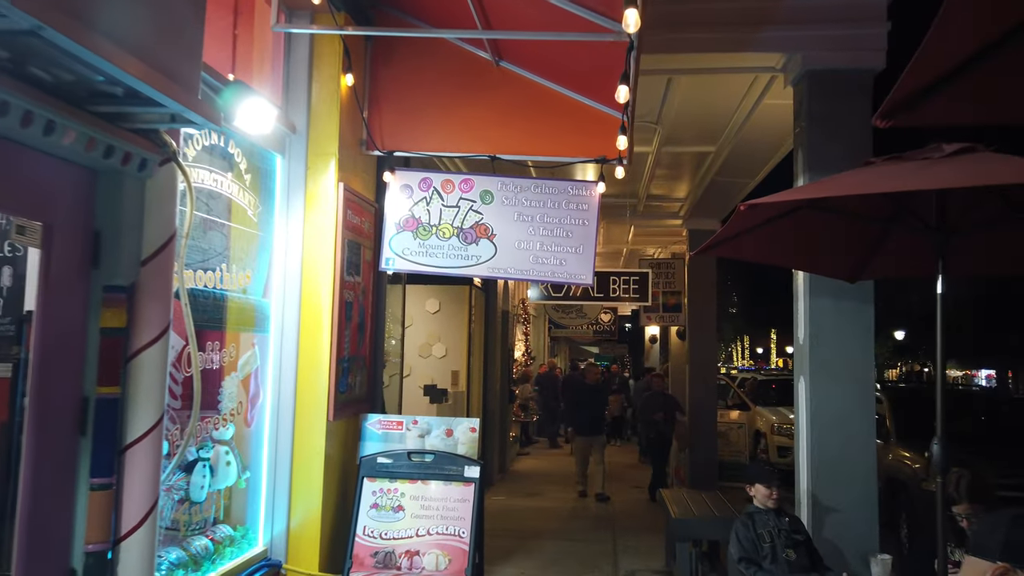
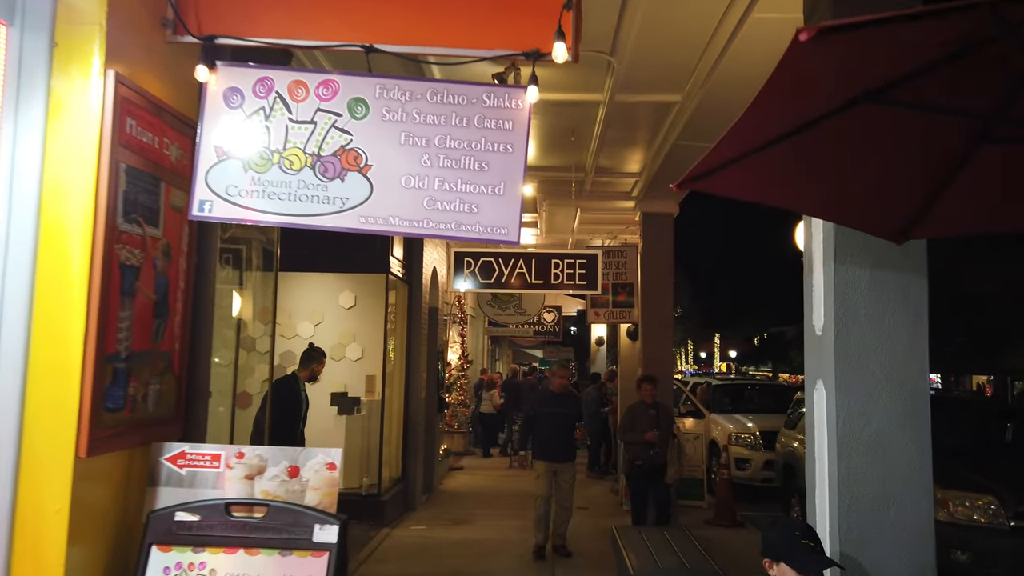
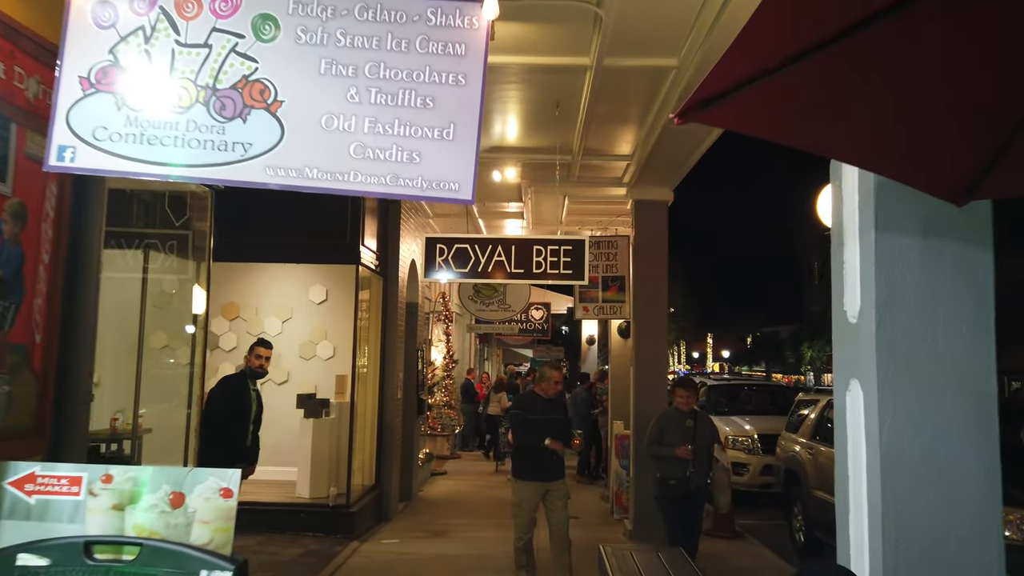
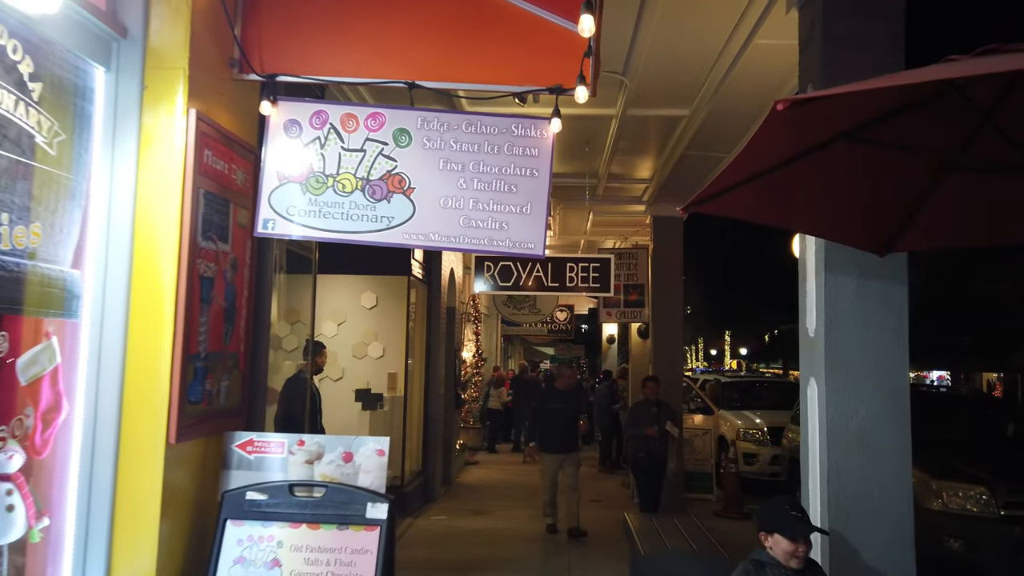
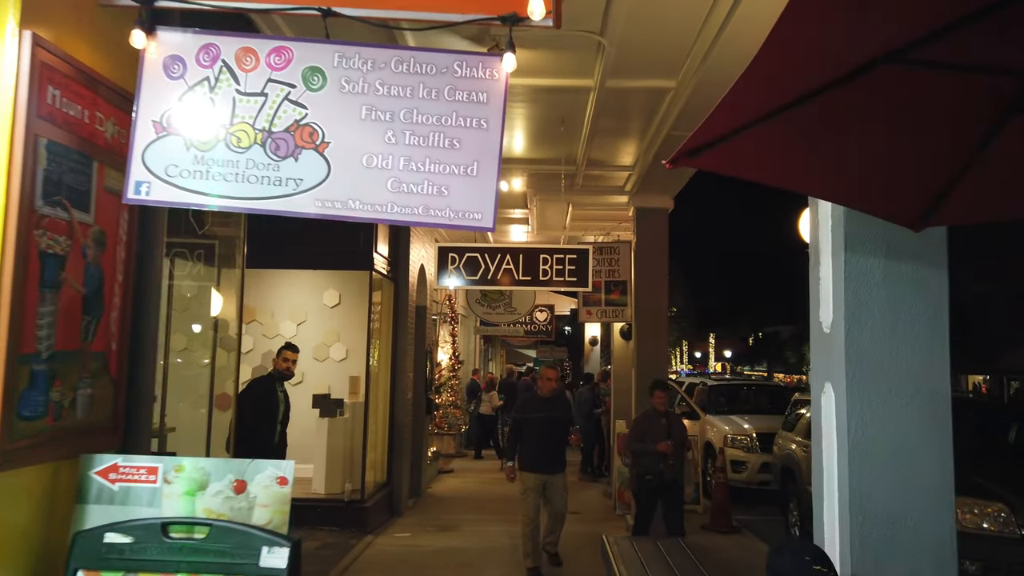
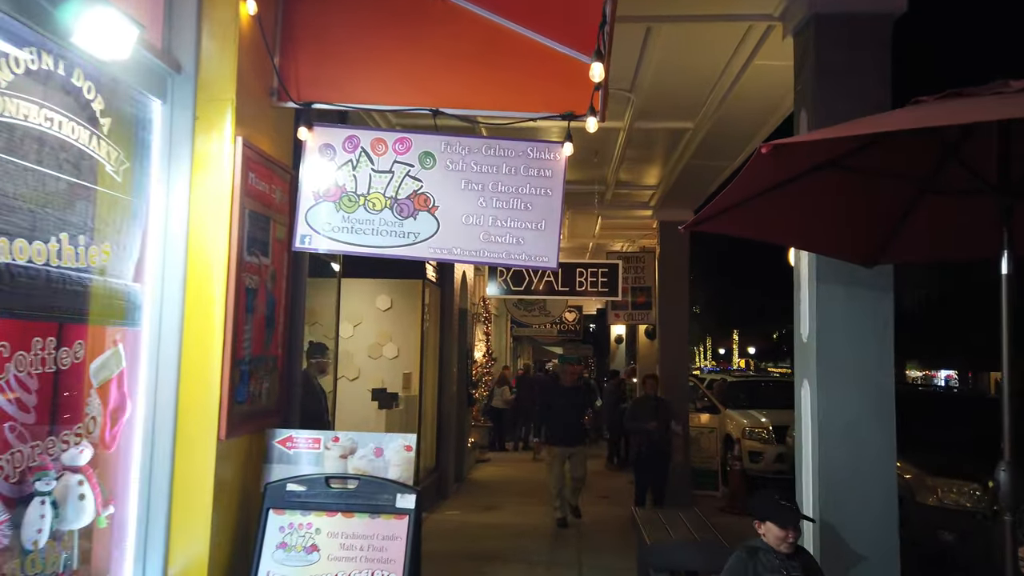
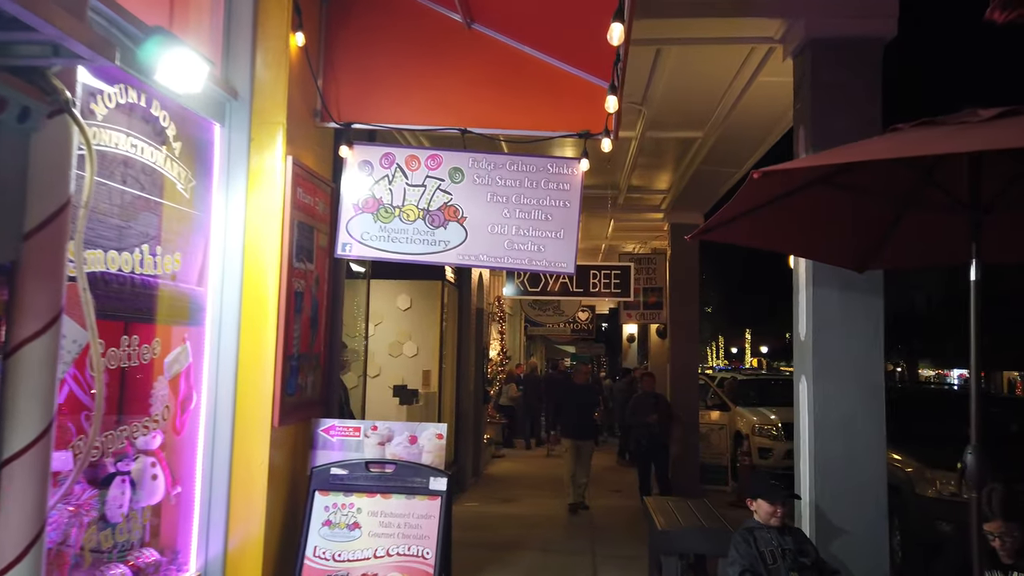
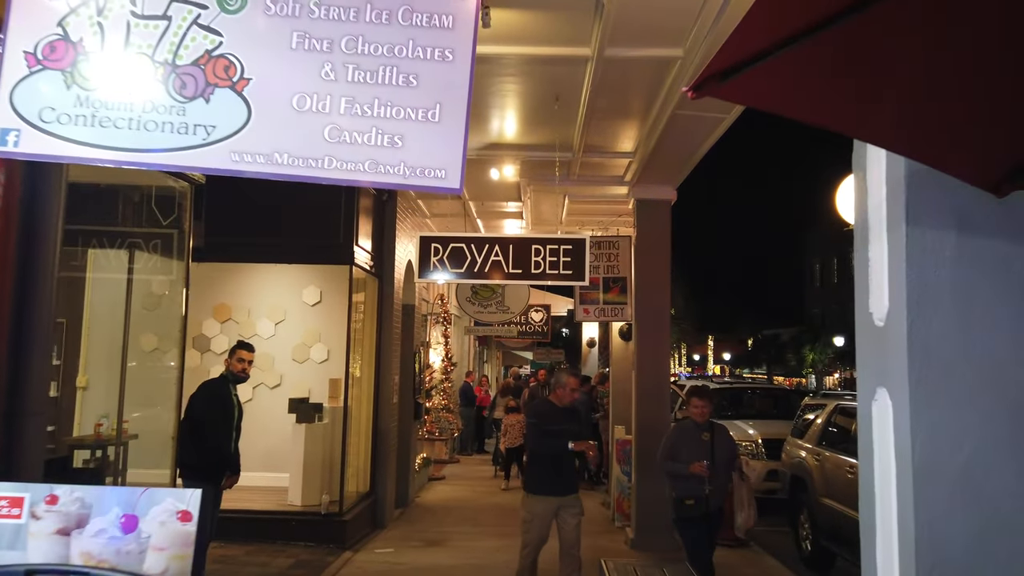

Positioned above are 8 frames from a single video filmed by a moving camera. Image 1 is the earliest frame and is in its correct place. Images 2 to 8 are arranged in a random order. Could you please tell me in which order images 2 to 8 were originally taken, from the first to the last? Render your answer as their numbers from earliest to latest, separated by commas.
7, 6, 4, 2, 5, 3, 8
